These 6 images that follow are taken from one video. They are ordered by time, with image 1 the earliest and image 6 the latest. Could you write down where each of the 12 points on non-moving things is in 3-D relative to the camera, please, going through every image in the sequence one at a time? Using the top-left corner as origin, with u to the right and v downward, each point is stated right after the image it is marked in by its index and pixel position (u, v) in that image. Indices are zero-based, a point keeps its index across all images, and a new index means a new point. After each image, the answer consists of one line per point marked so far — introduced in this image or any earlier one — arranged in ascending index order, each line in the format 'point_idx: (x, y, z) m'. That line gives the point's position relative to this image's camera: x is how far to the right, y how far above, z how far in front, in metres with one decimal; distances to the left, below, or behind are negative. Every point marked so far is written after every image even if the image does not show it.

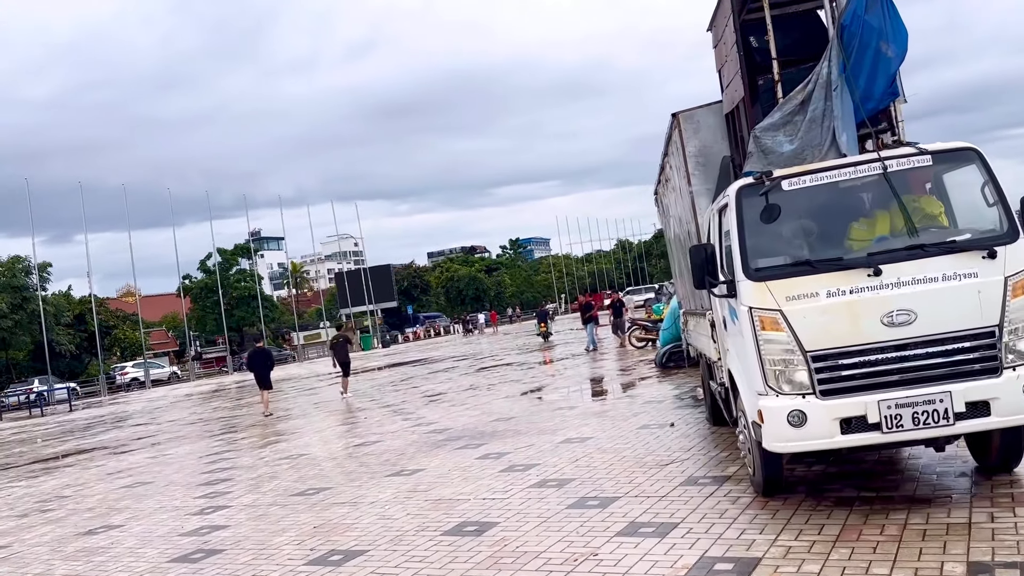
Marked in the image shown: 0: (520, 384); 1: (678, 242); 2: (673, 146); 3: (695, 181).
0: (+0.1, -1.9, +18.2) m
1: (+1.9, +0.5, +10.4) m
2: (+1.5, +1.4, +8.6) m
3: (+1.6, +0.9, +8.0) m
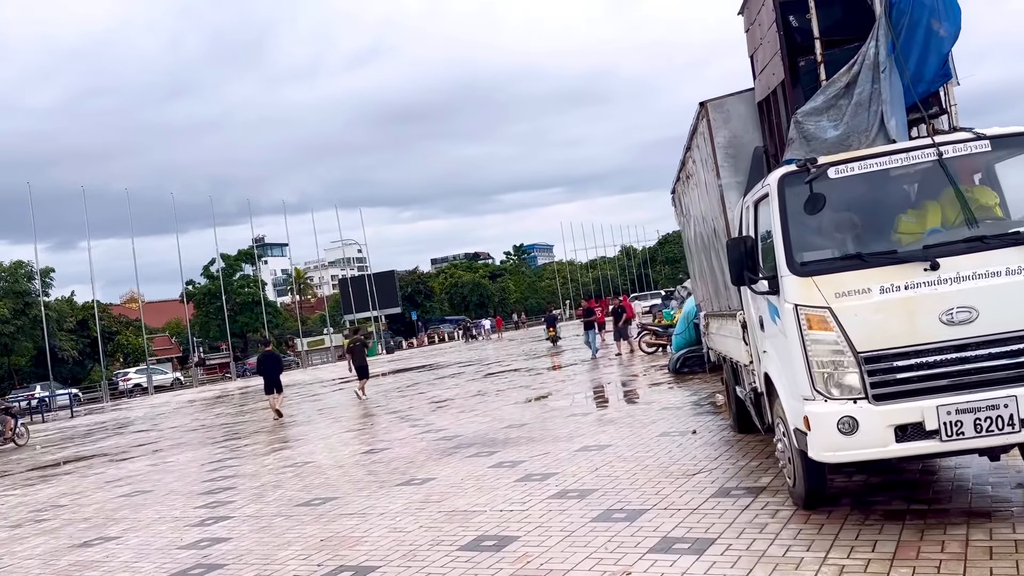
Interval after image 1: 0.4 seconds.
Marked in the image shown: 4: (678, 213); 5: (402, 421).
0: (+0.3, -2.0, +17.7) m
1: (+2.1, +0.5, +9.9) m
2: (+1.7, +1.4, +8.1) m
3: (+1.8, +1.0, +7.5) m
4: (+2.2, +1.0, +11.8) m
5: (-1.8, -2.2, +14.9) m
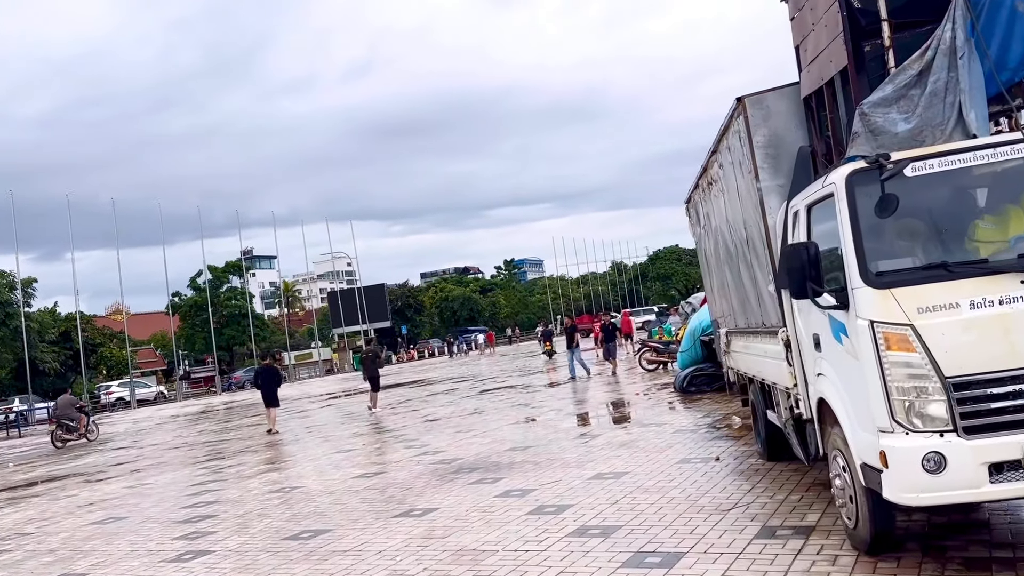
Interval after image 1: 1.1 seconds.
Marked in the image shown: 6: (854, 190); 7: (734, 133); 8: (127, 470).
0: (+0.3, -2.3, +16.9) m
1: (+2.2, +0.3, +9.2) m
2: (+1.8, +1.2, +7.4) m
3: (+1.9, +0.8, +6.8) m
4: (+2.3, +0.8, +11.1) m
5: (-1.8, -2.4, +14.1) m
6: (+1.9, +0.5, +4.9) m
7: (+1.8, +1.3, +7.3) m
8: (-6.9, -3.3, +15.9) m
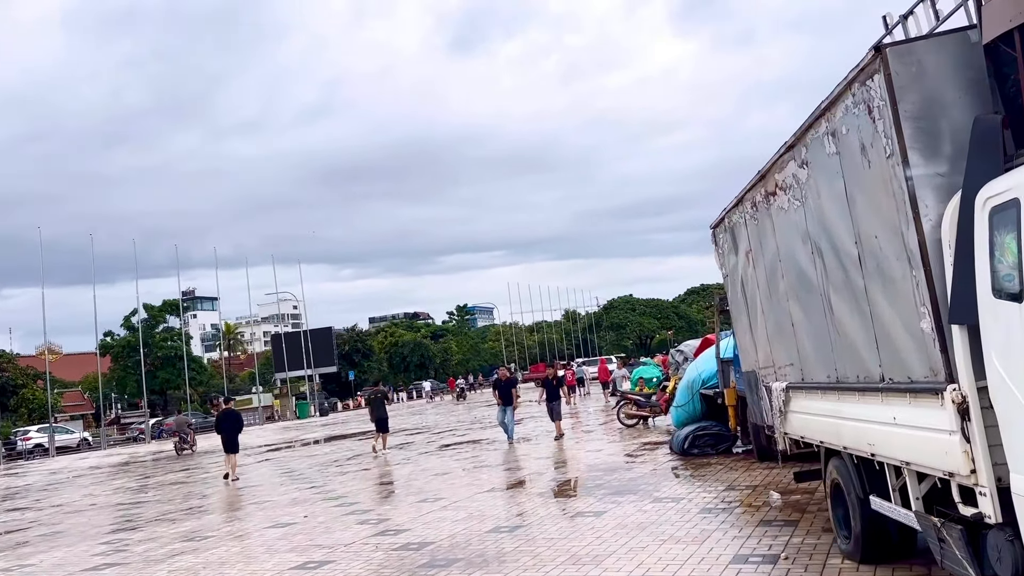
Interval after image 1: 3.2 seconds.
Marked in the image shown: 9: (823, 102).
0: (-0.2, -3.0, +14.5) m
1: (+2.2, 0.0, +7.0) m
2: (+2.0, +1.0, +5.3) m
3: (+2.1, +0.7, +4.7) m
4: (+2.2, +0.4, +8.9) m
5: (-2.1, -2.9, +11.5) m
6: (+2.2, +0.5, +2.8) m
7: (+2.0, +1.1, +5.2) m
8: (-7.3, -3.7, +13.0) m
9: (+2.0, +1.2, +5.7) m
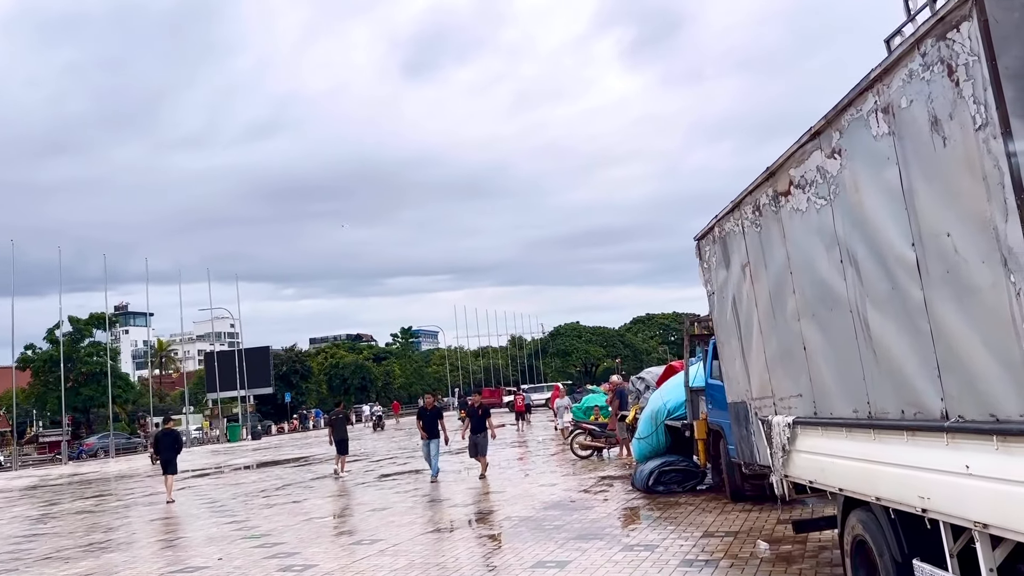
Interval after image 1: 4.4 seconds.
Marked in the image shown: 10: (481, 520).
0: (-1.0, -3.2, +13.1) m
1: (+2.0, -0.1, +5.9) m
2: (+1.9, +1.0, +4.2) m
3: (+2.0, +0.6, +3.6) m
4: (+1.8, +0.3, +7.8) m
5: (-2.7, -3.0, +10.0) m
6: (+2.2, +0.5, +1.7) m
7: (+1.9, +1.0, +4.1) m
8: (-8.0, -3.7, +11.2) m
9: (+1.8, +1.1, +4.6) m
10: (-0.4, -3.0, +11.5) m
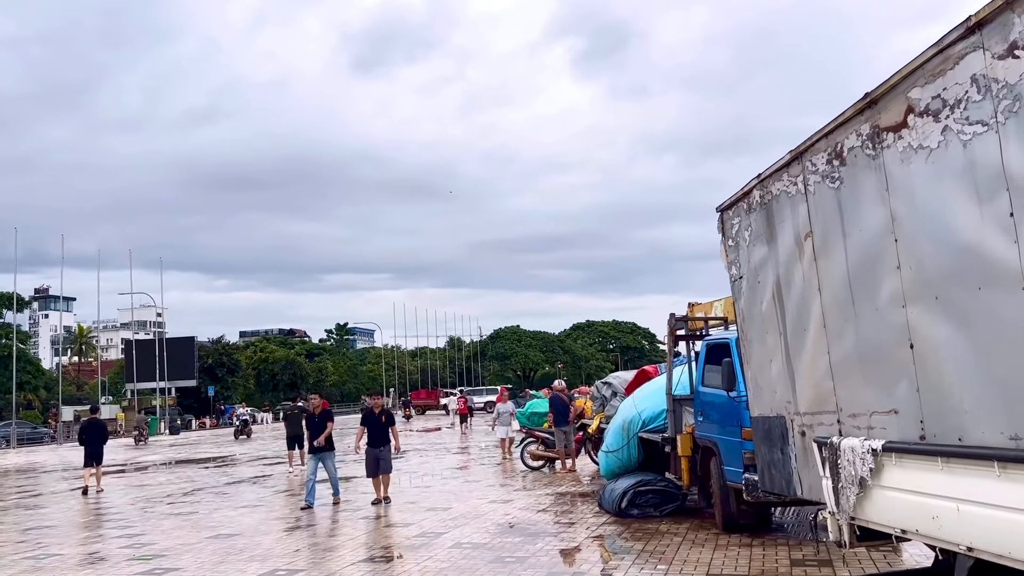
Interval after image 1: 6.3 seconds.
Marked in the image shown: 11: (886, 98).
0: (-1.6, -2.9, +11.1) m
1: (+1.9, 0.0, +4.2) m
2: (+2.0, +1.1, +2.4) m
3: (+2.2, +0.8, +1.8) m
4: (+1.7, +0.4, +6.1) m
5: (-3.2, -2.7, +7.9) m
6: (+2.5, +0.6, 0.0) m
7: (+2.0, +1.1, +2.3) m
8: (-8.5, -3.1, +8.7) m
9: (+2.0, +1.3, +2.8) m
10: (-0.9, -2.8, +9.5) m
11: (+1.8, +0.9, +4.4) m
